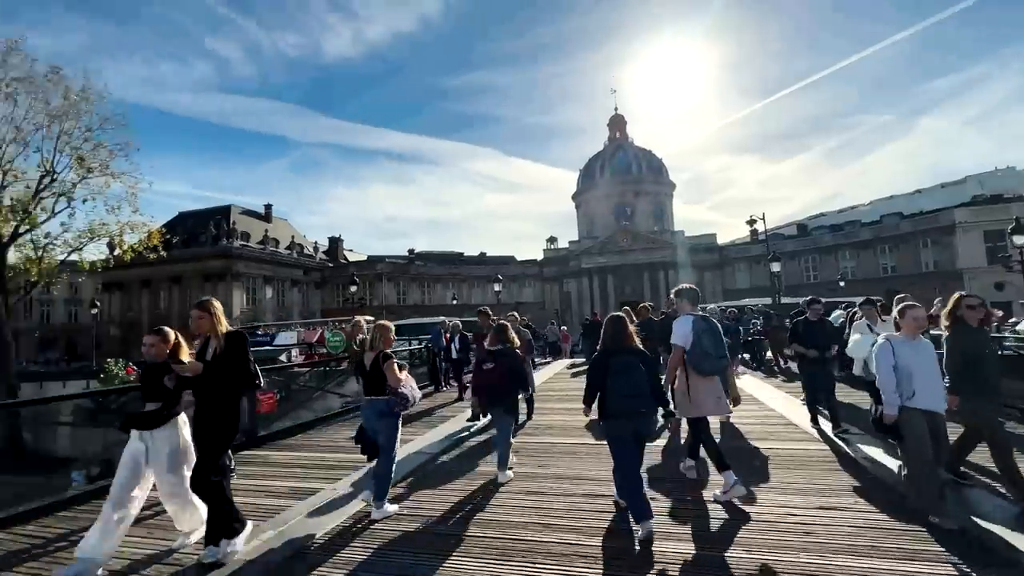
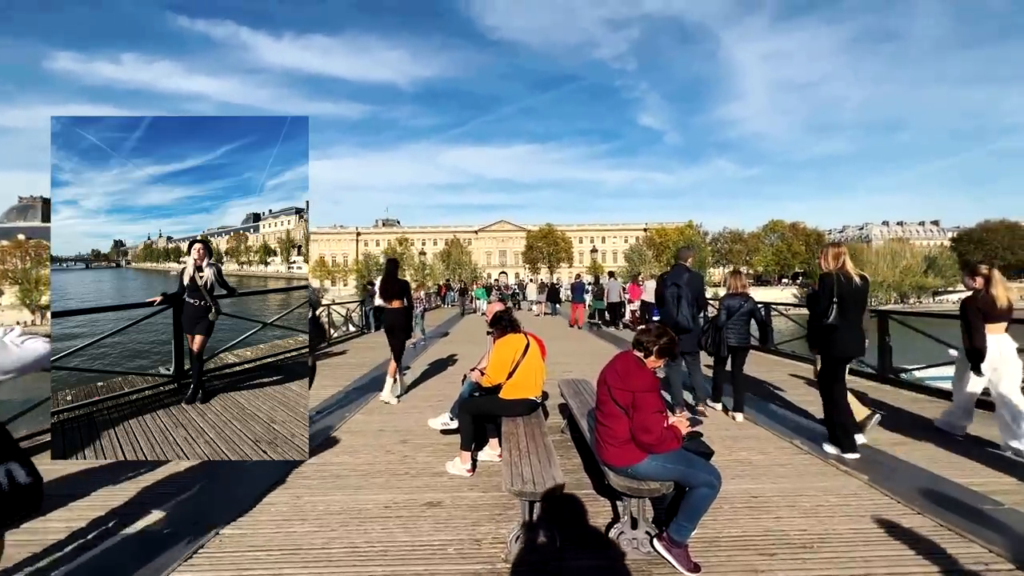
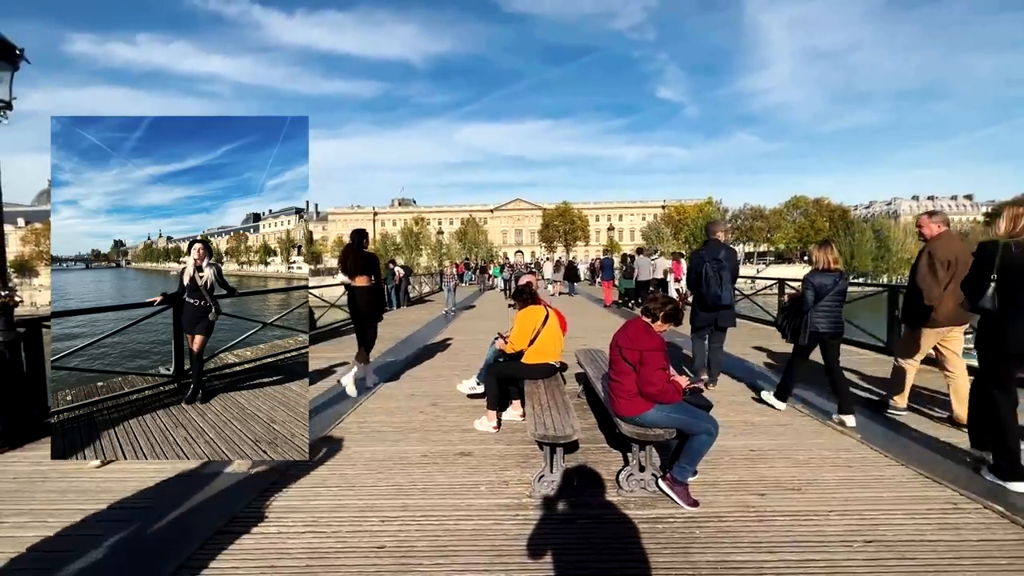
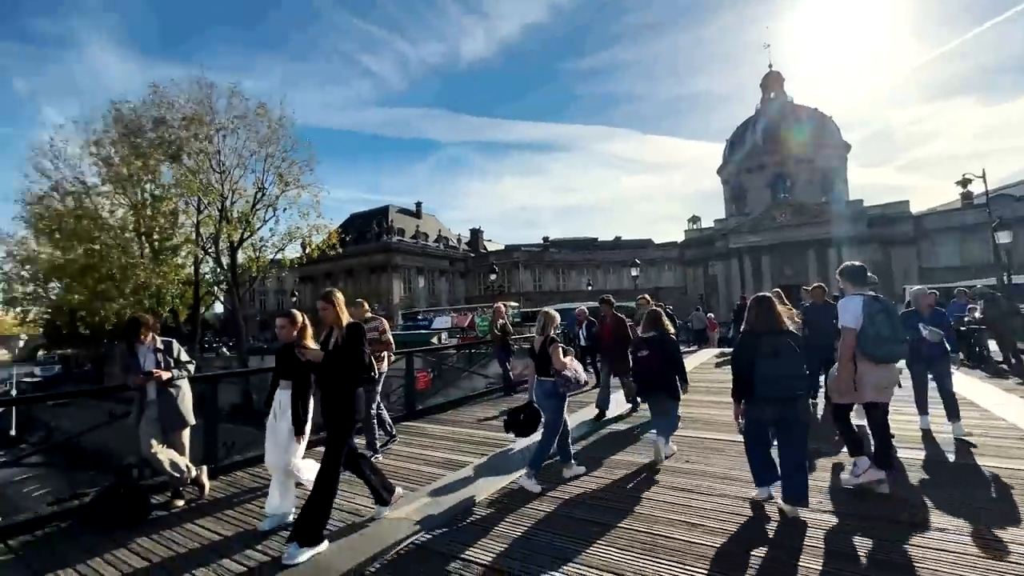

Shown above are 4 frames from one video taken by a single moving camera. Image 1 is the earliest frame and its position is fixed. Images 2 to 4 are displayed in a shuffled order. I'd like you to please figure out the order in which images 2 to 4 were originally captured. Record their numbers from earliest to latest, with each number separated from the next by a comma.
4, 3, 2
